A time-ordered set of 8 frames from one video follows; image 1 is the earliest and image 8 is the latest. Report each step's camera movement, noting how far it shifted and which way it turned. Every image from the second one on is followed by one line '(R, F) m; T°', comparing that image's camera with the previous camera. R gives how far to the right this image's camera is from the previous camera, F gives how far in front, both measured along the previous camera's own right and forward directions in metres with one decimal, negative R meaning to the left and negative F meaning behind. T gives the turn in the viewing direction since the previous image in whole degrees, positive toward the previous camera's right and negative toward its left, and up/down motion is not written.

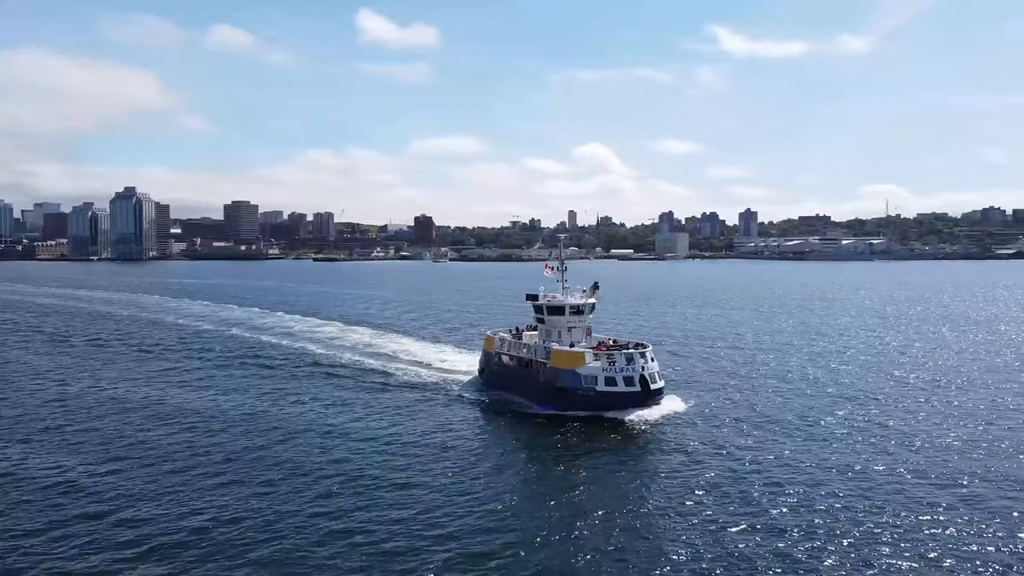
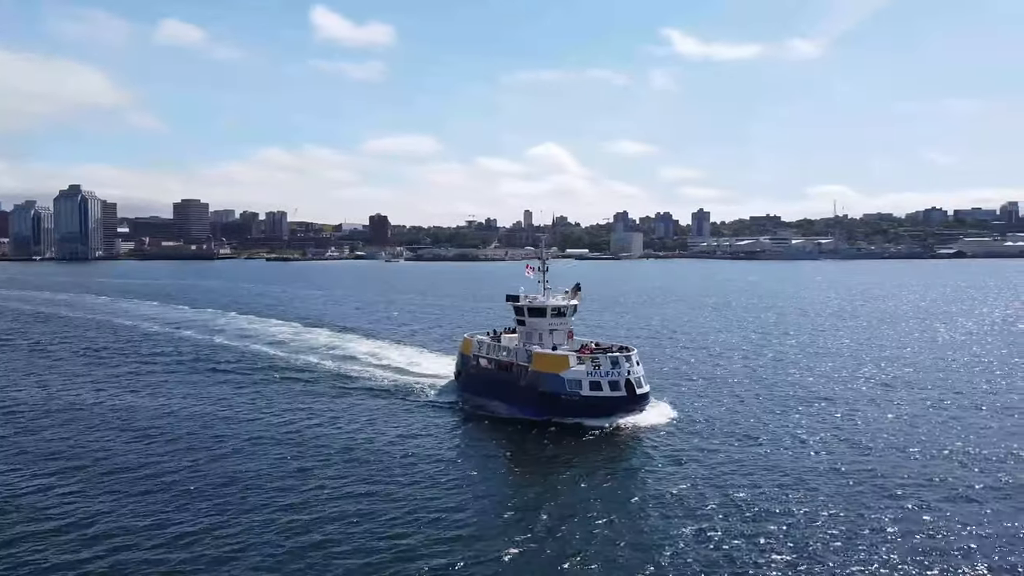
(-0.7, +1.0) m; +3°
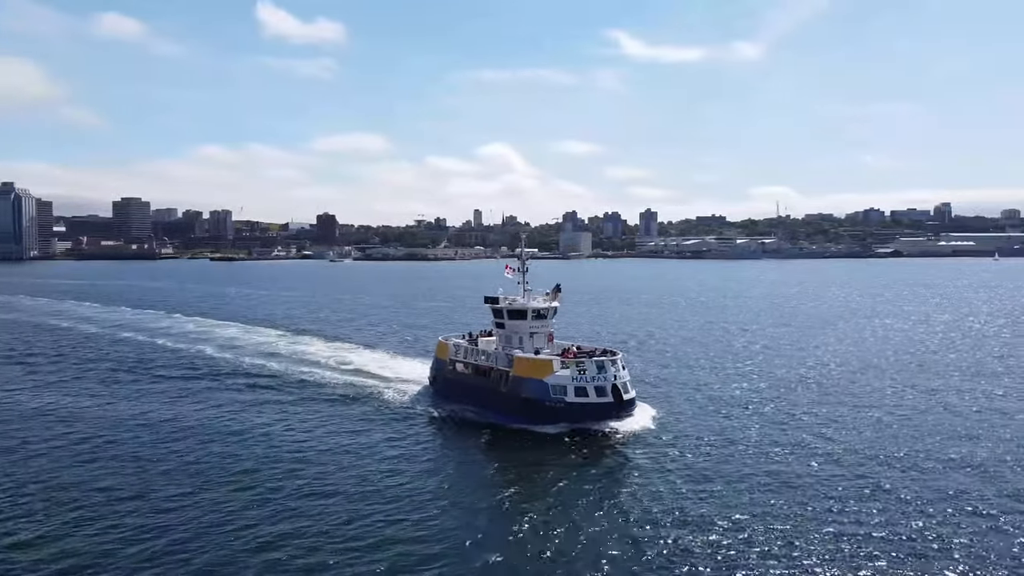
(-0.9, +1.0) m; +3°
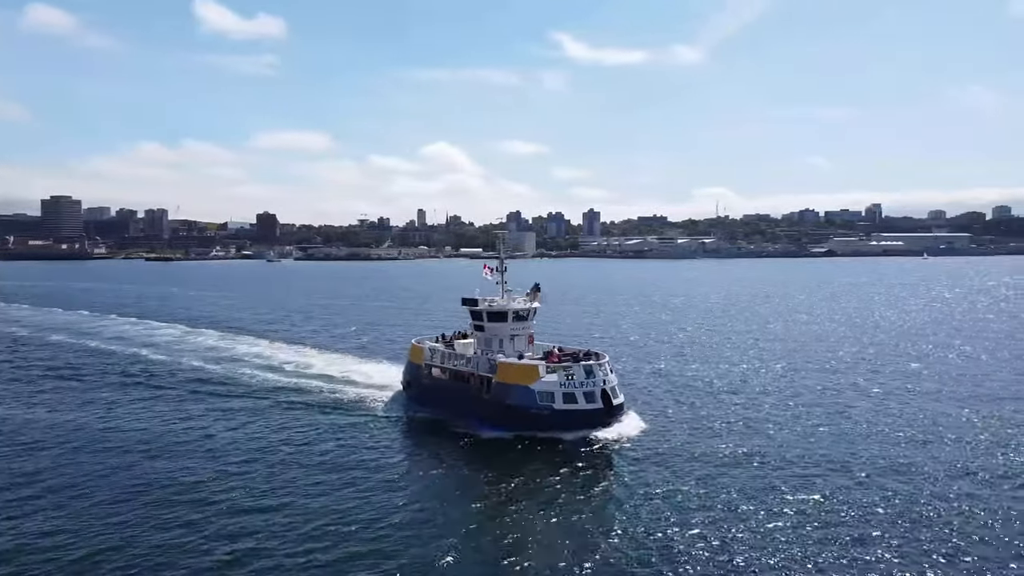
(-1.0, +1.2) m; +4°
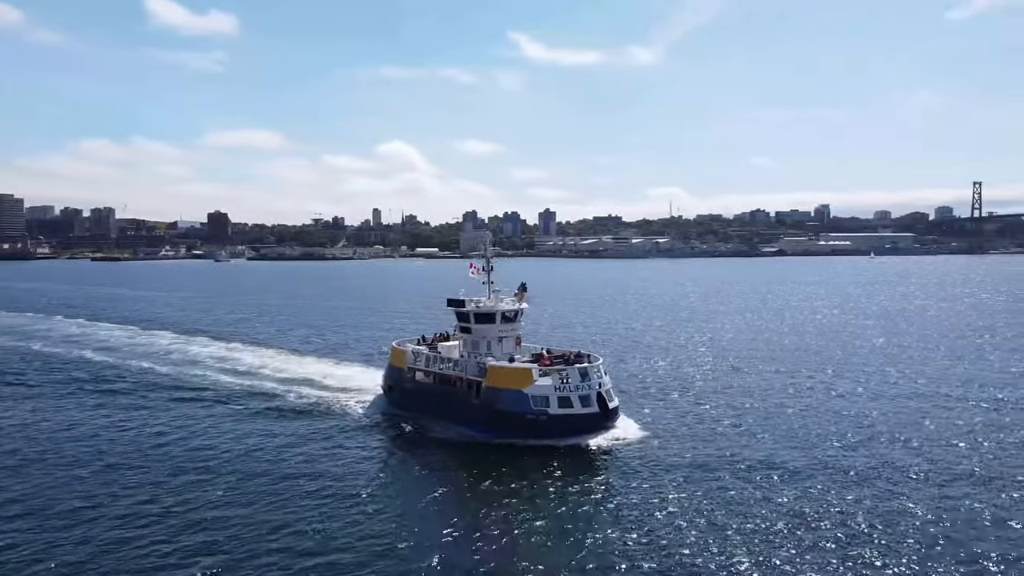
(-0.9, +1.0) m; +3°
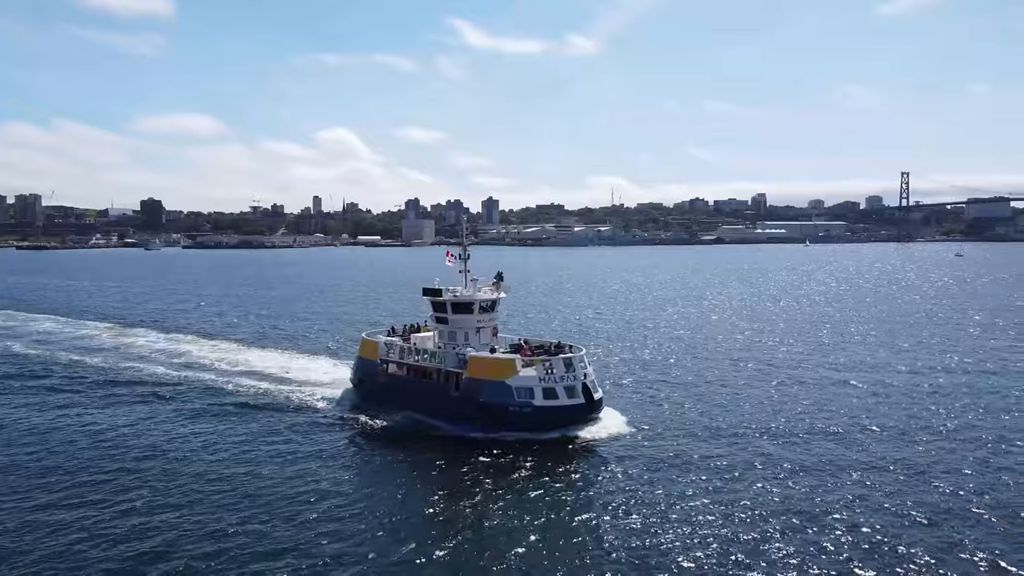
(-0.9, +0.9) m; +4°
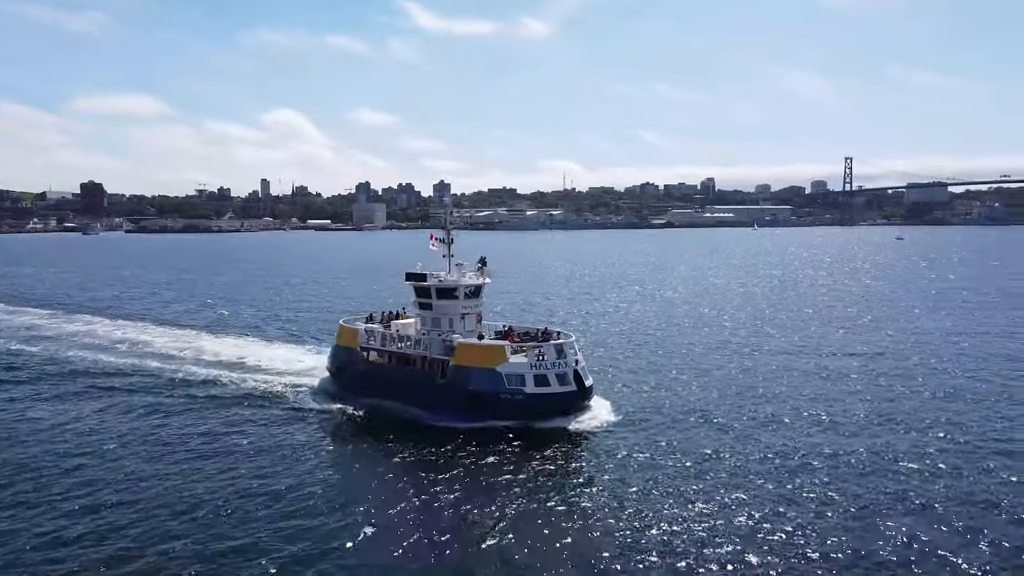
(-0.9, +0.6) m; +3°
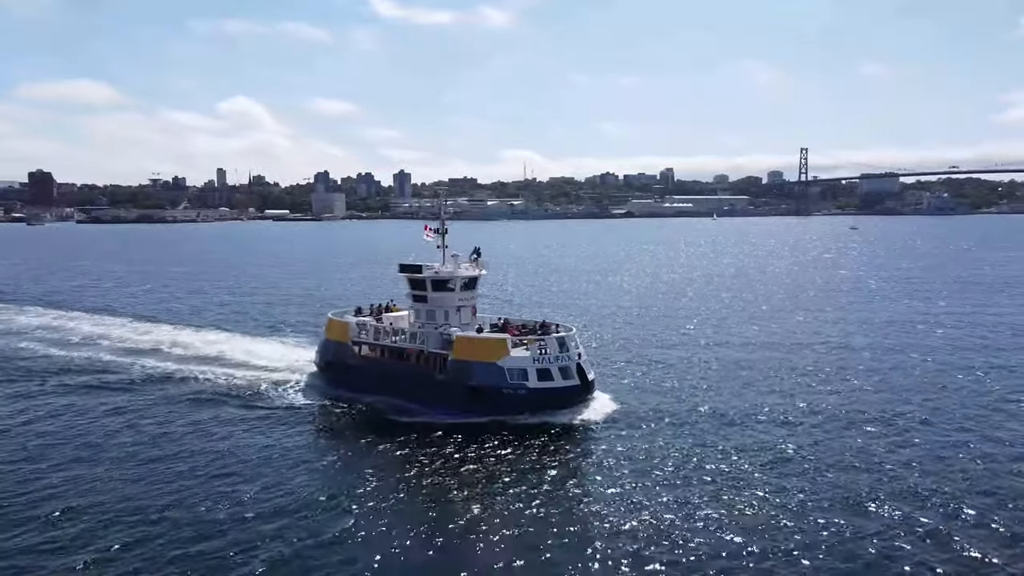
(-0.9, +0.6) m; +3°
